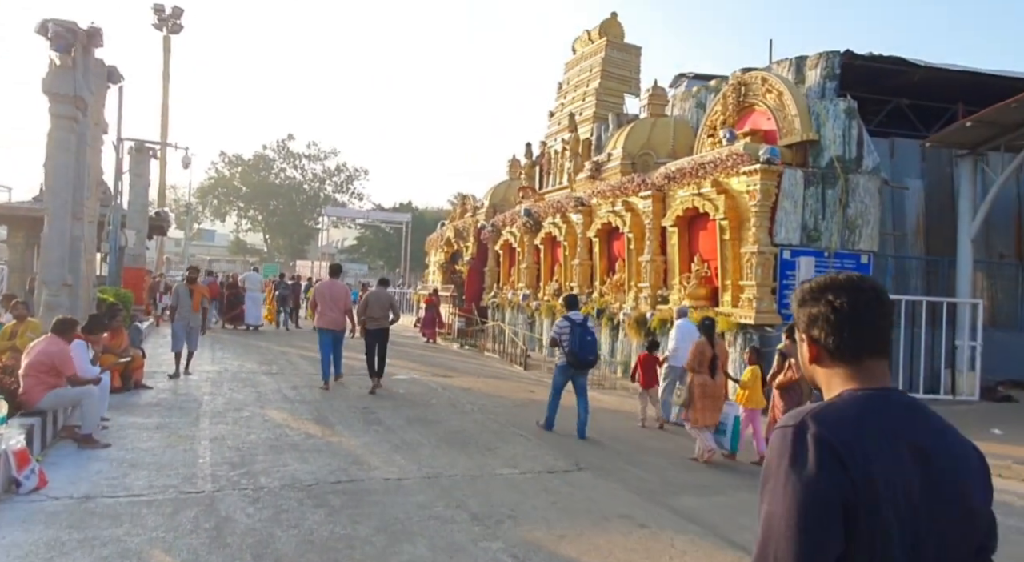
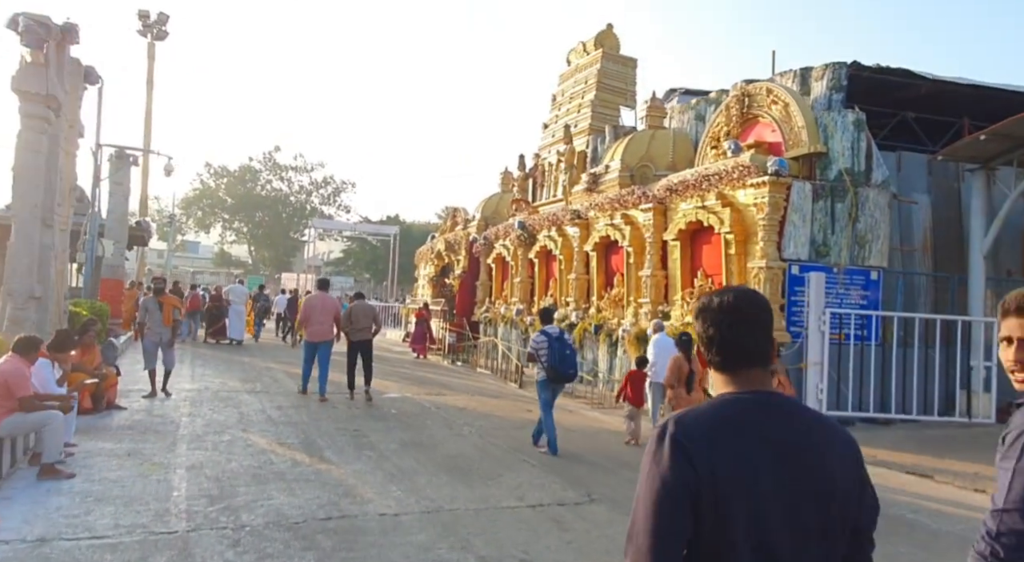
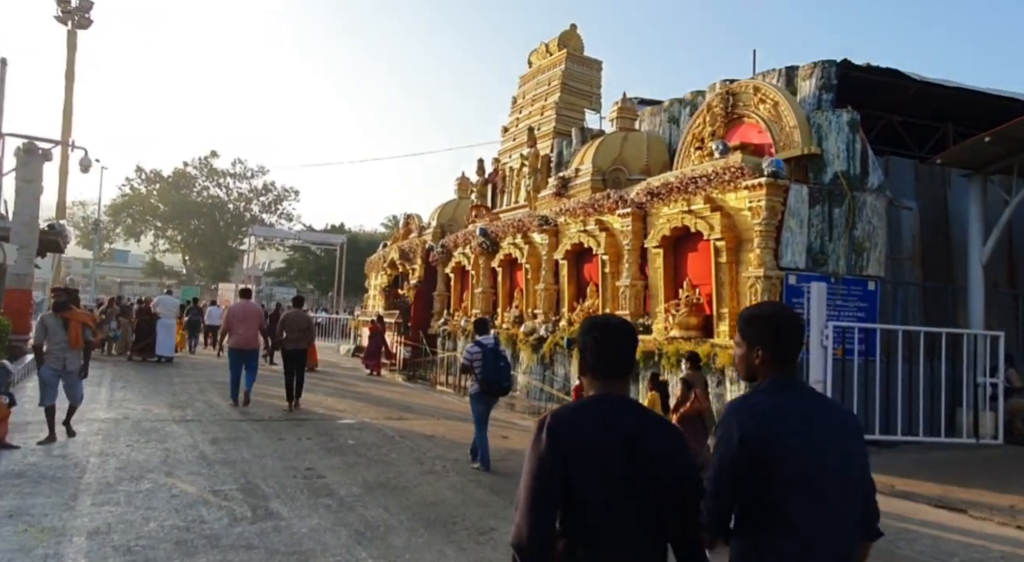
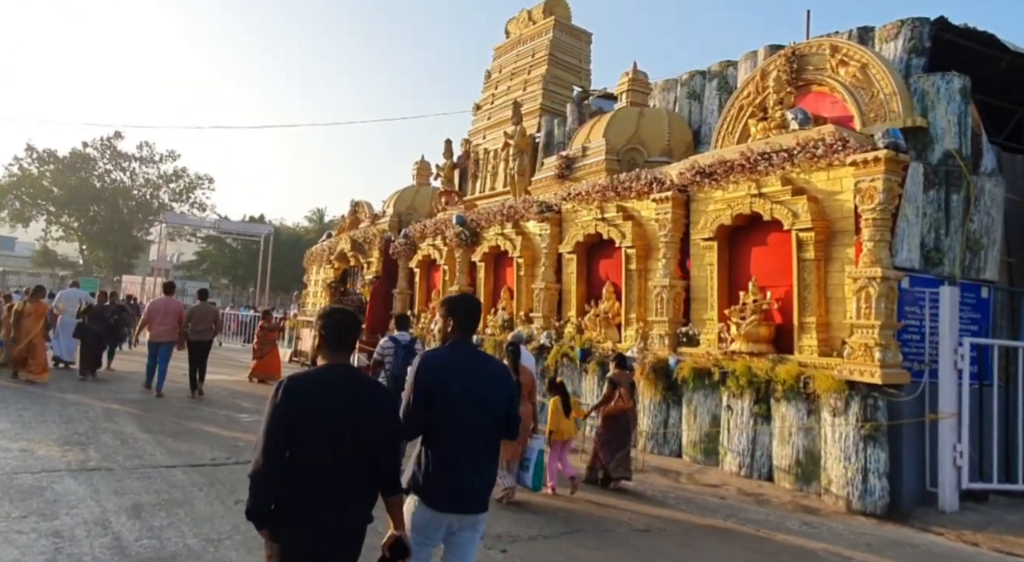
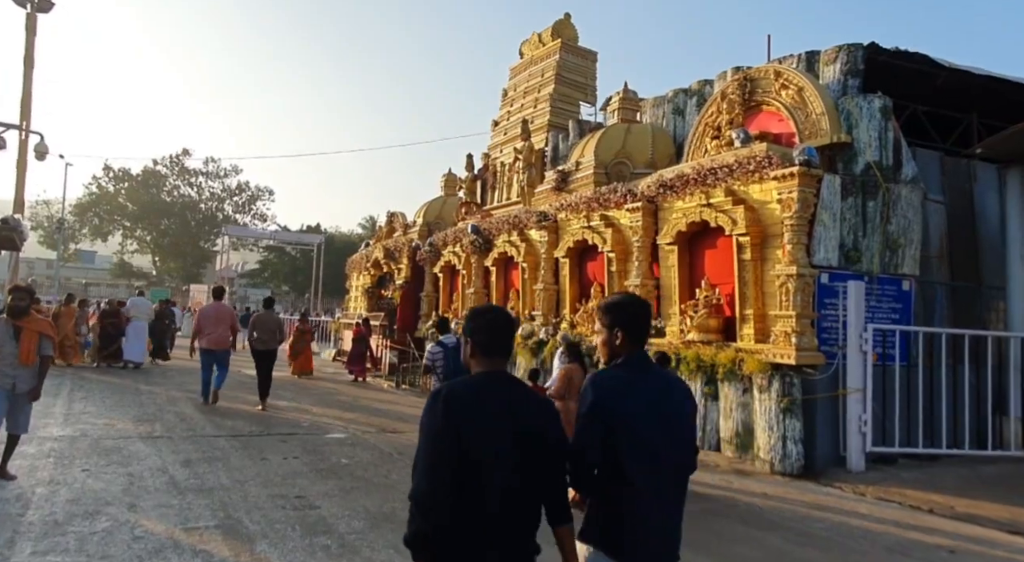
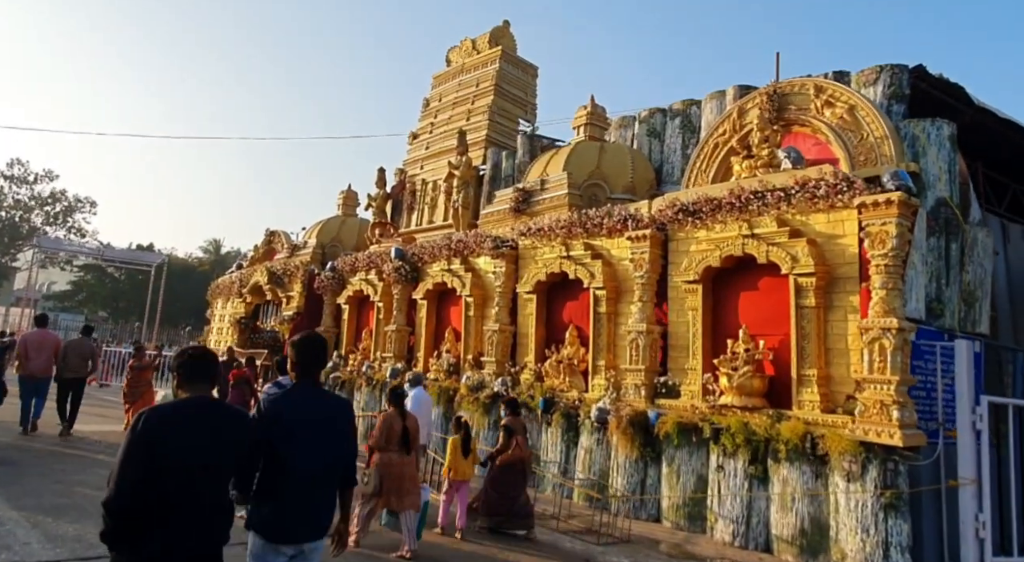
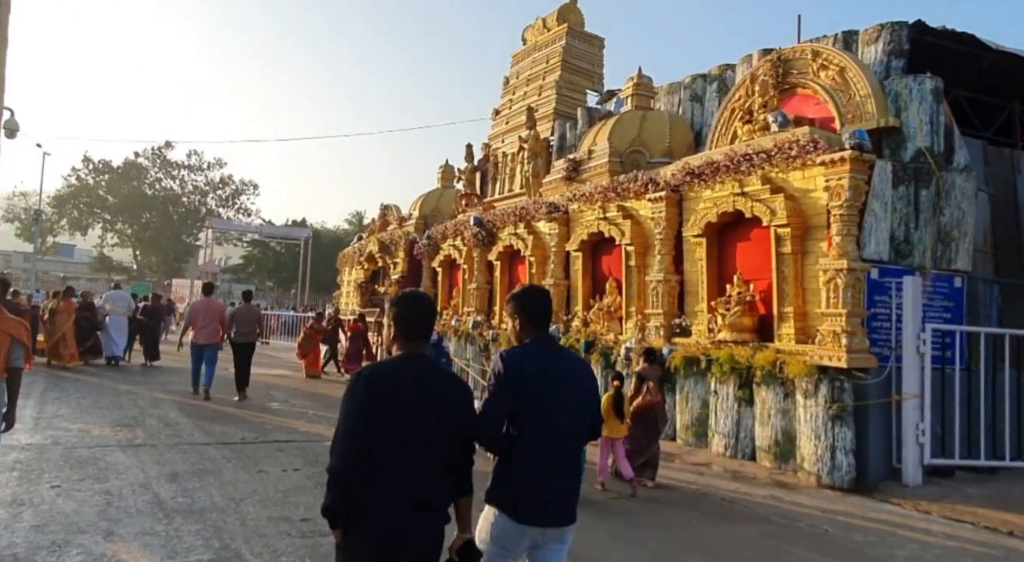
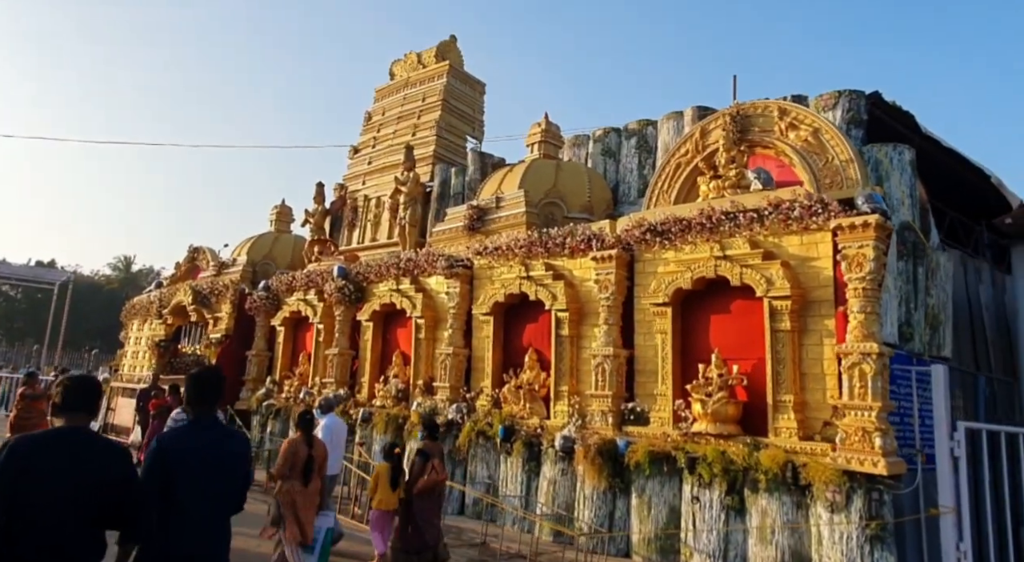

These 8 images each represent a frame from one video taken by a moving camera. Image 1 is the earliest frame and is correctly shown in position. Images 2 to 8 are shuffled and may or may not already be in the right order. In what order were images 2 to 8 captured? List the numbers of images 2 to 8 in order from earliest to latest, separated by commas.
2, 3, 5, 7, 4, 6, 8
